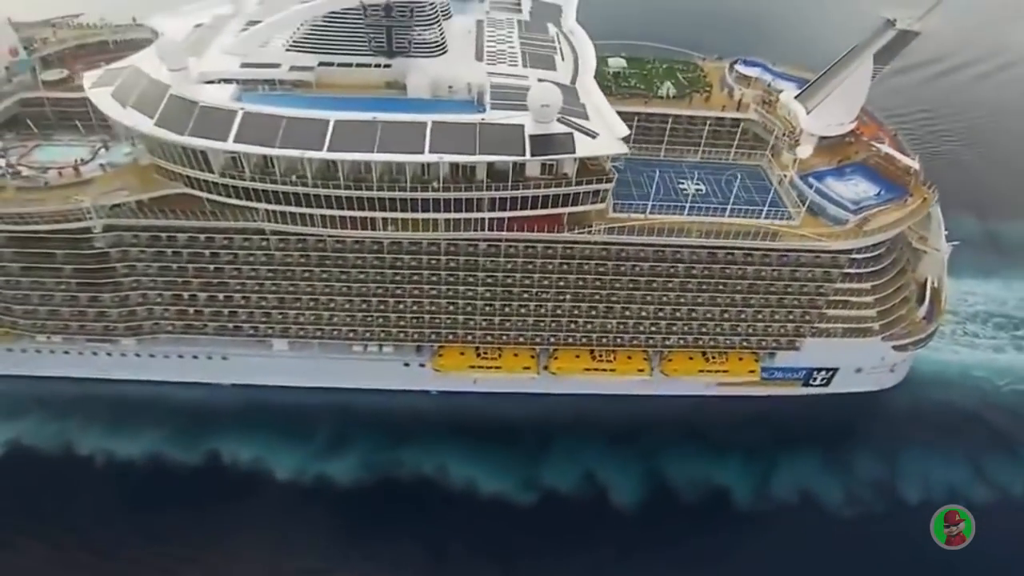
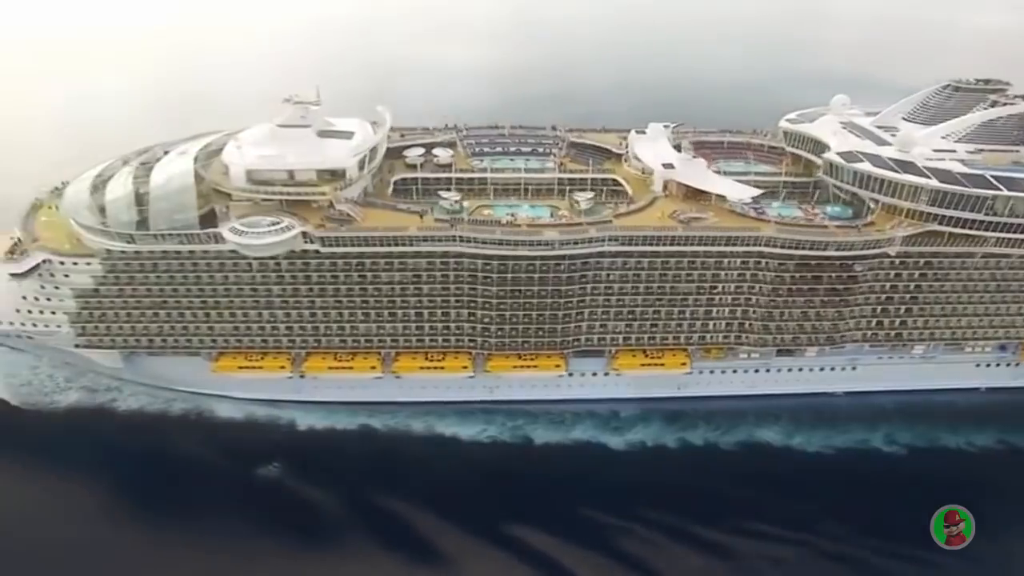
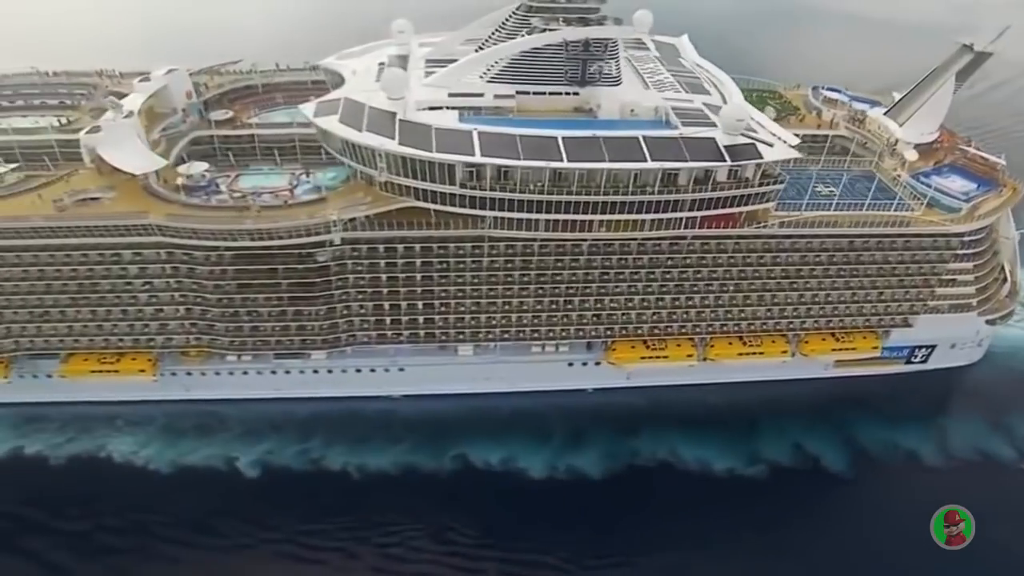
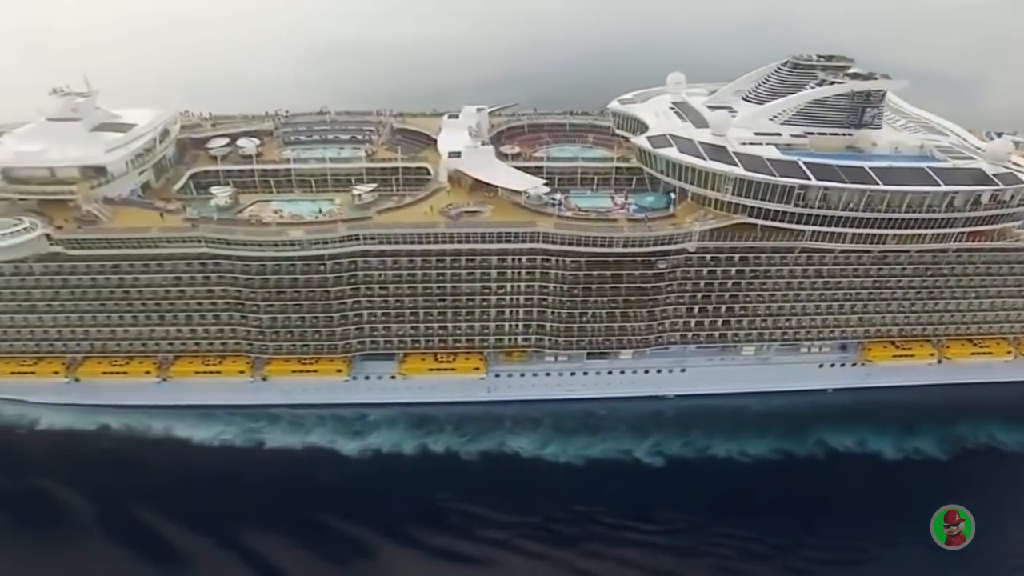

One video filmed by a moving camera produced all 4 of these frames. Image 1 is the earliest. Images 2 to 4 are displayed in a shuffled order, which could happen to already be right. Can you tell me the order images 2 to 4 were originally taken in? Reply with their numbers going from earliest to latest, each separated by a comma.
3, 4, 2
